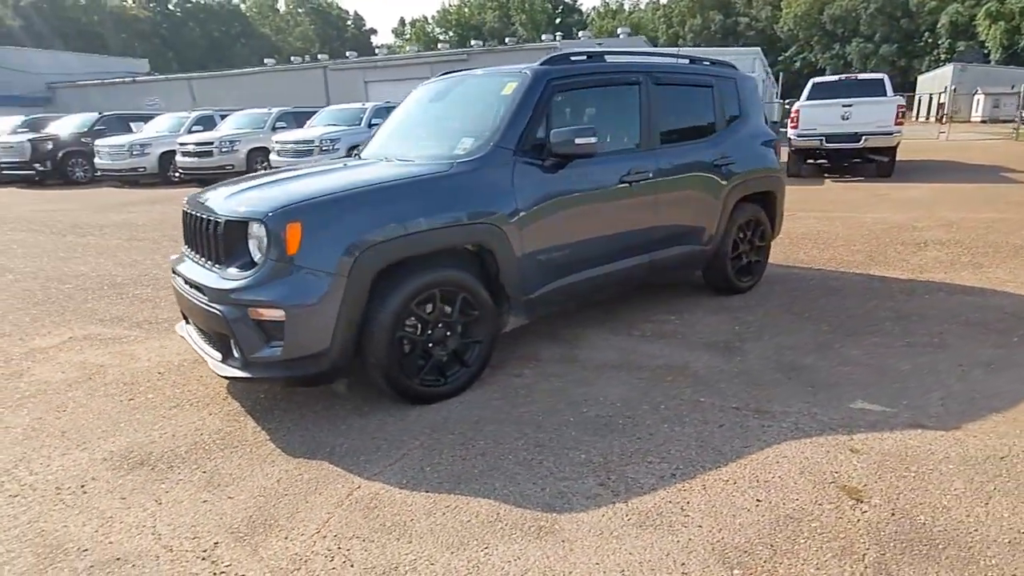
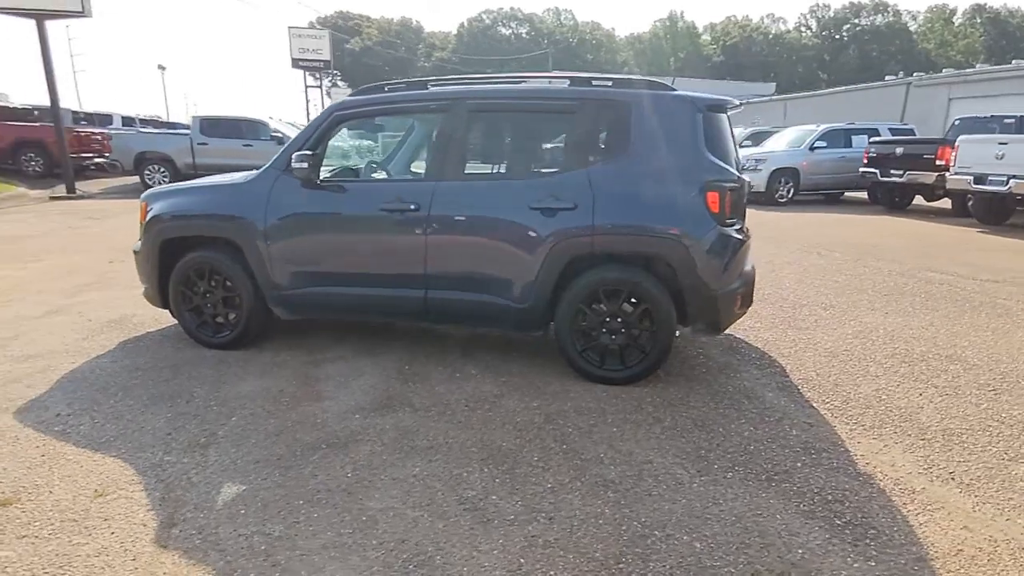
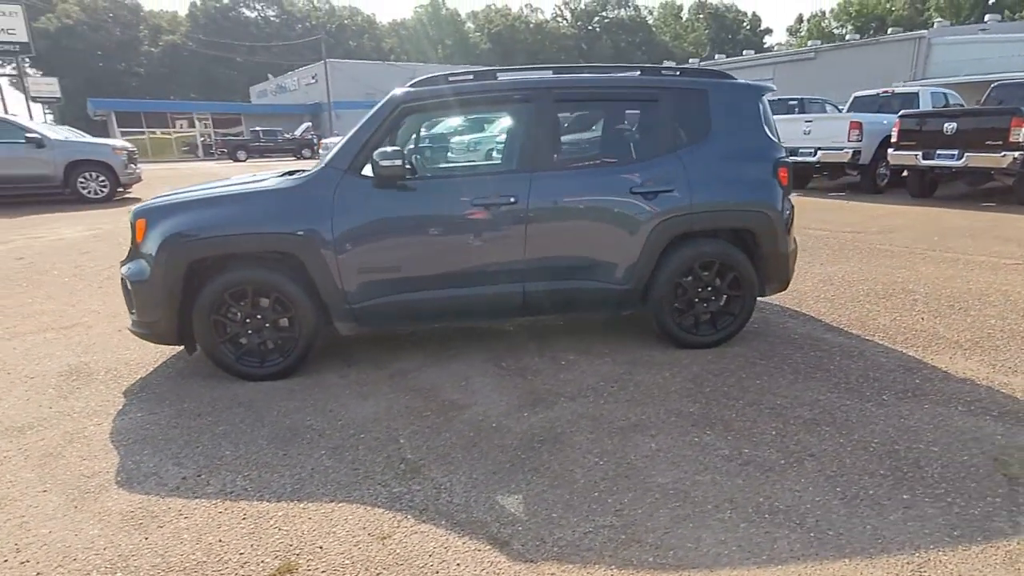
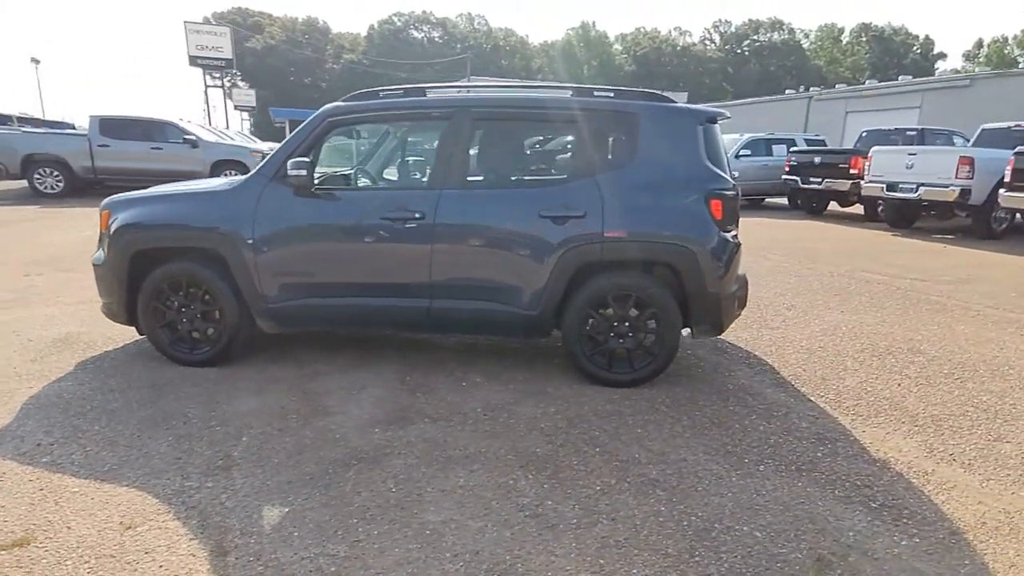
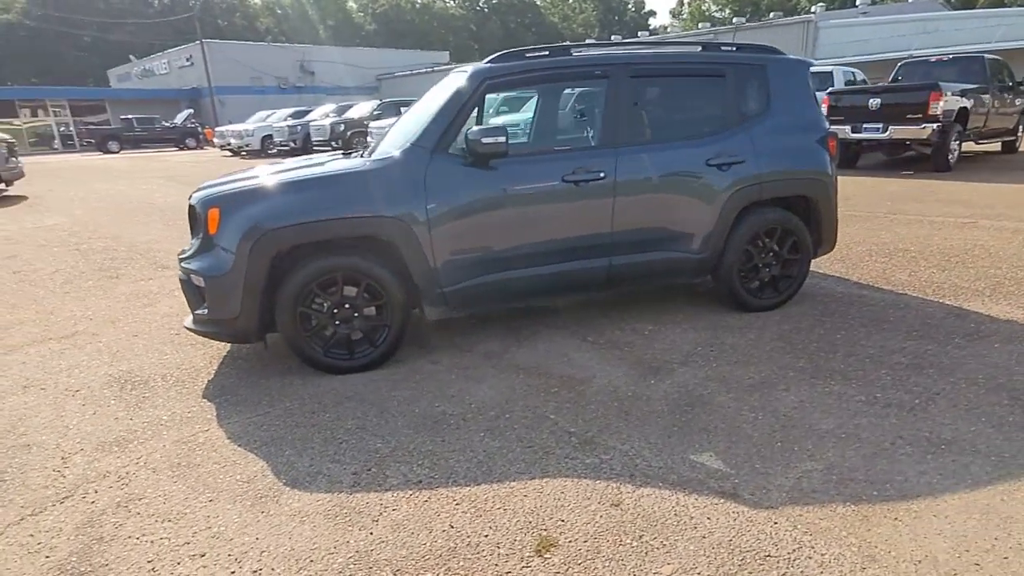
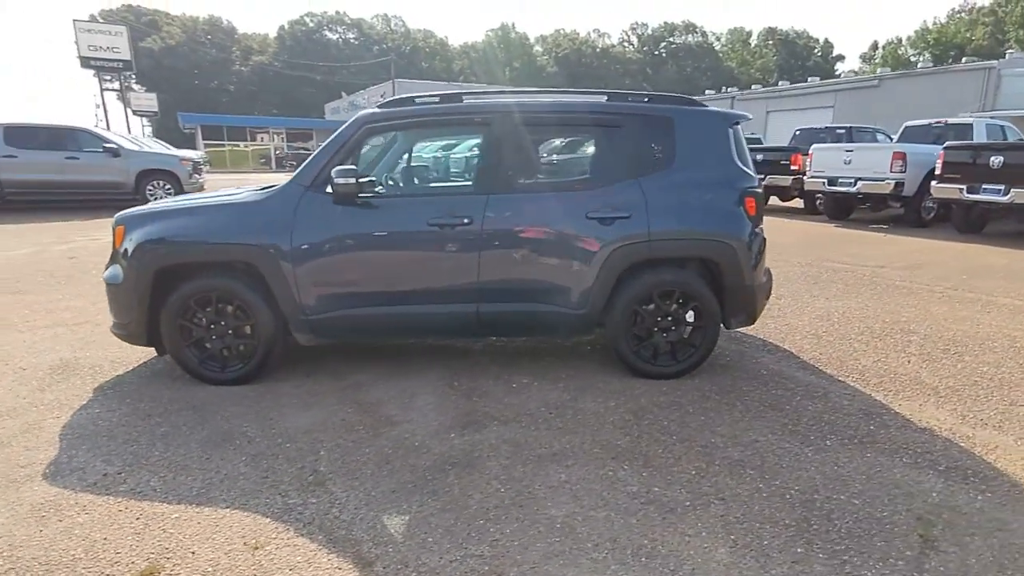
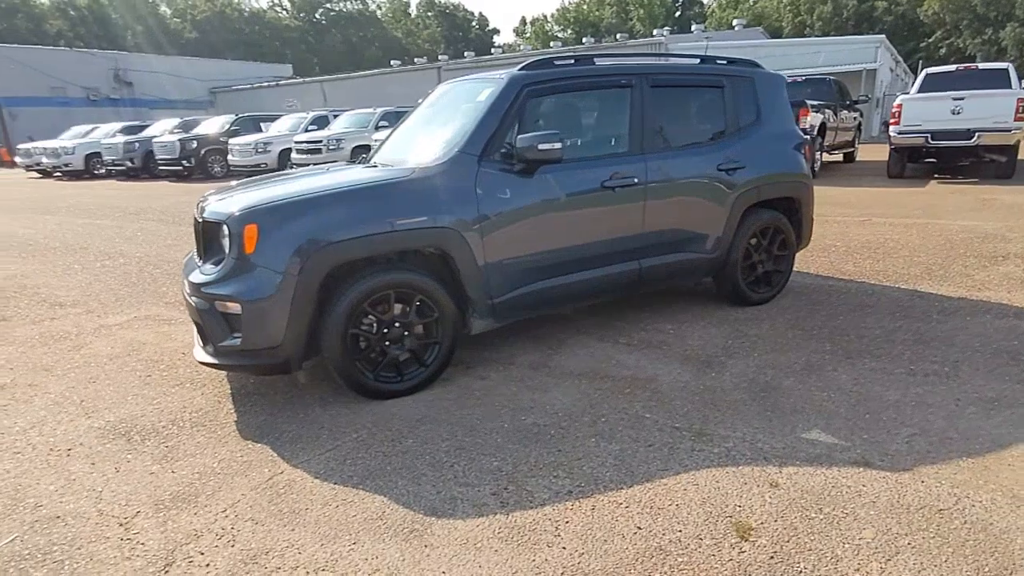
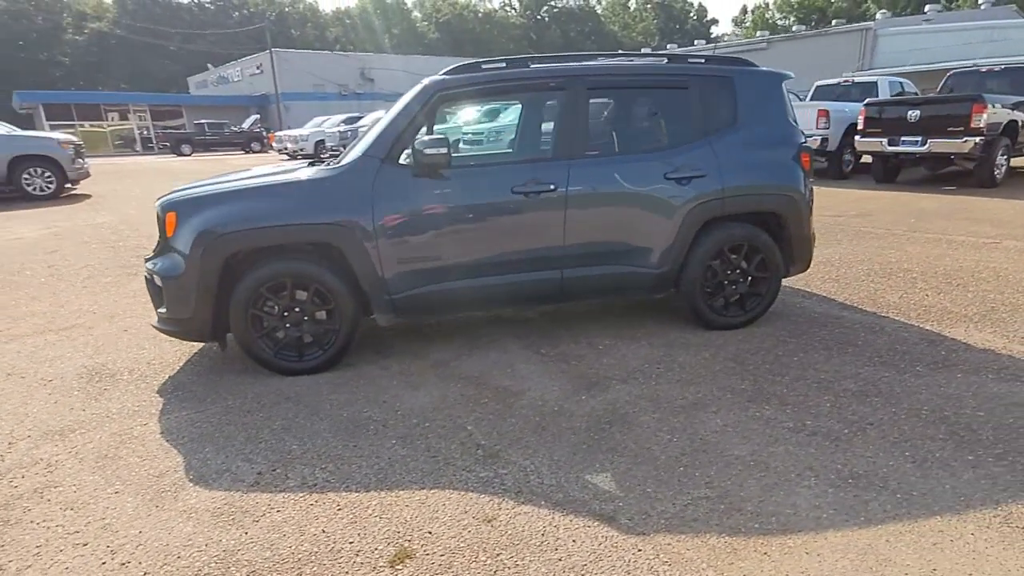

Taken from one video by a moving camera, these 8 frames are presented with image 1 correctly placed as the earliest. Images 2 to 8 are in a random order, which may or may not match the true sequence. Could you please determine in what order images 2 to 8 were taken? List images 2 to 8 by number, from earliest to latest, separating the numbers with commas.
7, 5, 8, 3, 6, 4, 2
